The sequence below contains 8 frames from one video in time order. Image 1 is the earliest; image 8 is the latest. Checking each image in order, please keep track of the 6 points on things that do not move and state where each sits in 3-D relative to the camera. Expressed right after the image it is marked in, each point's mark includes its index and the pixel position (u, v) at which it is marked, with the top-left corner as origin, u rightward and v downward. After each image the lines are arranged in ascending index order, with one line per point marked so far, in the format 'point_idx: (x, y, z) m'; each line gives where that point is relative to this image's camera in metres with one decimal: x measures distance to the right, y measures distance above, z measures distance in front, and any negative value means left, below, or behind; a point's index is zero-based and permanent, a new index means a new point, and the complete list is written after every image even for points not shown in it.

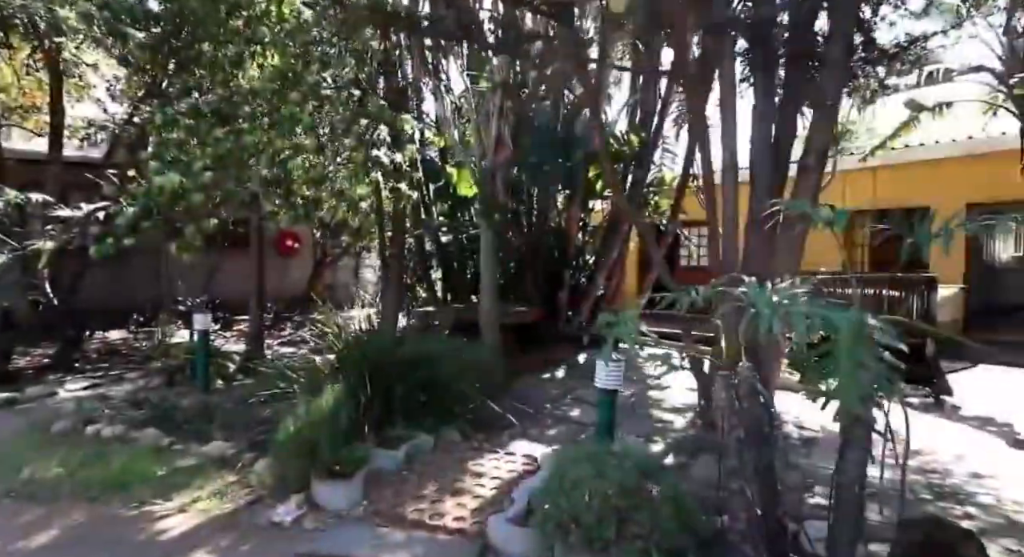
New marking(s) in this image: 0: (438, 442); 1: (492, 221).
0: (-0.4, -0.8, +3.0) m
1: (-0.1, +0.4, +4.5) m
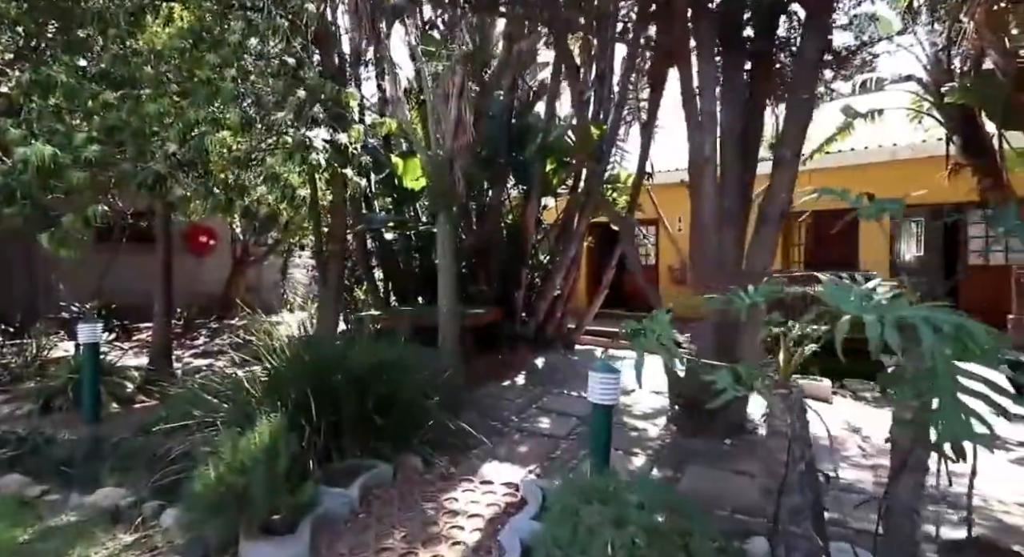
0: (-0.5, -0.8, +2.5) m
1: (-0.4, +0.4, +4.0) m
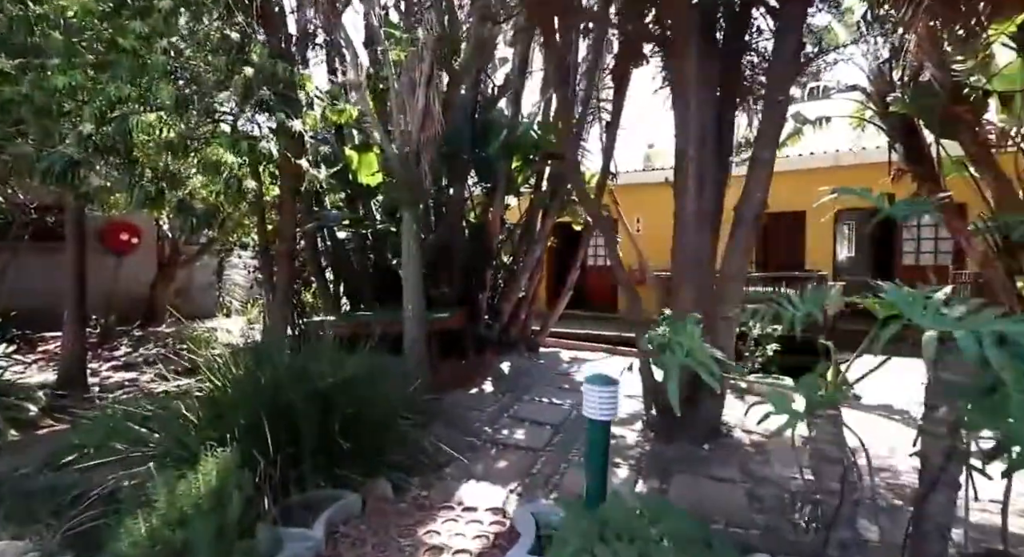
0: (-0.5, -0.8, +2.2) m
1: (-0.6, +0.4, +3.7) m
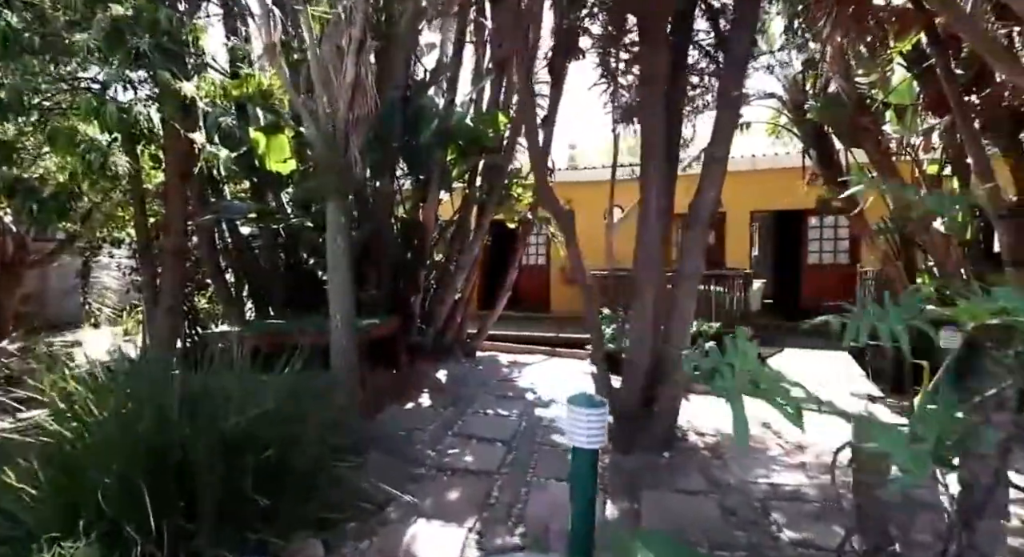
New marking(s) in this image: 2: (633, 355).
0: (-0.6, -0.8, +1.6) m
1: (-0.9, +0.4, +3.2) m
2: (+0.8, -0.5, +3.7) m
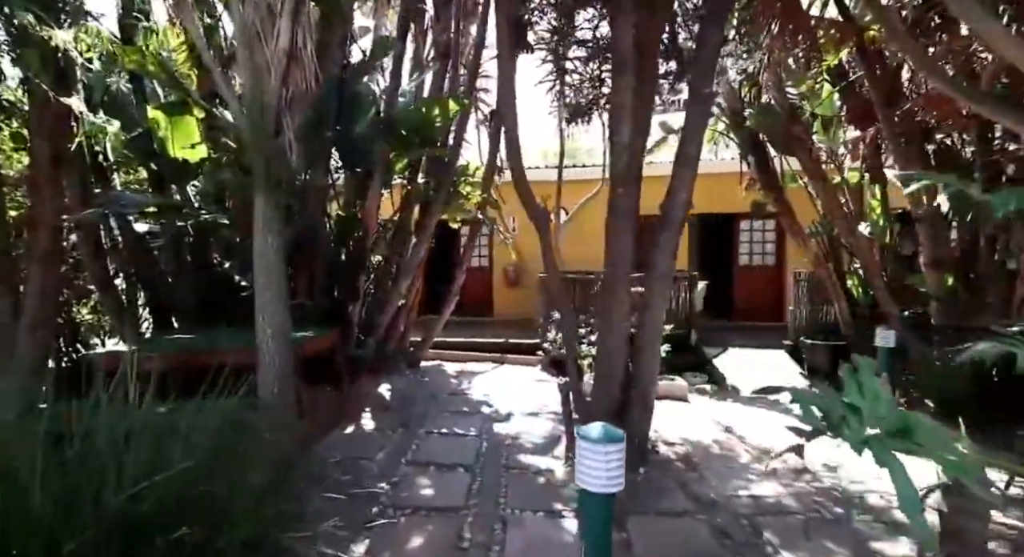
0: (-0.6, -0.8, +1.2) m
1: (-1.1, +0.4, +2.7) m
2: (+0.5, -0.5, +3.4) m
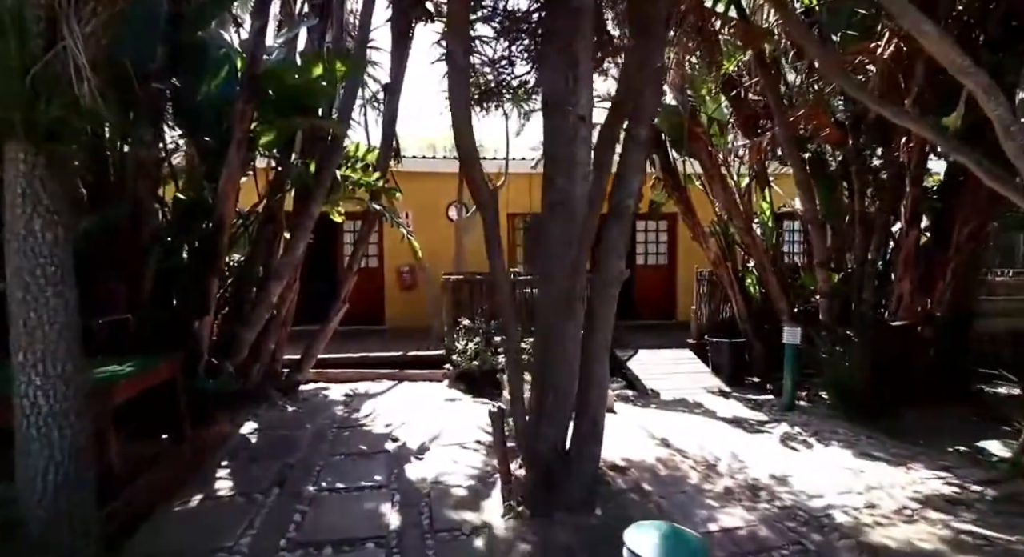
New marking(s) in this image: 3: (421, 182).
0: (-0.5, -0.8, +0.4) m
1: (-1.3, +0.4, +1.7) m
2: (+0.2, -0.5, +2.8) m
3: (-1.4, +1.5, +9.5) m
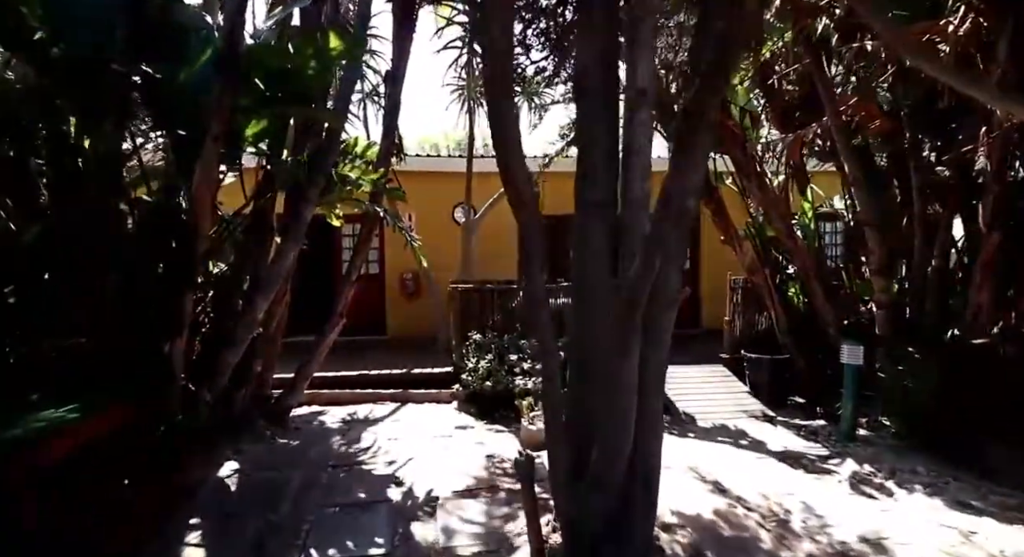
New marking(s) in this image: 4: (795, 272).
0: (-0.4, -0.9, -0.3) m
1: (-1.2, +0.3, +1.1) m
2: (+0.3, -0.6, +2.1) m
3: (-1.3, +1.4, +8.8) m
4: (+2.9, +0.1, +6.2) m
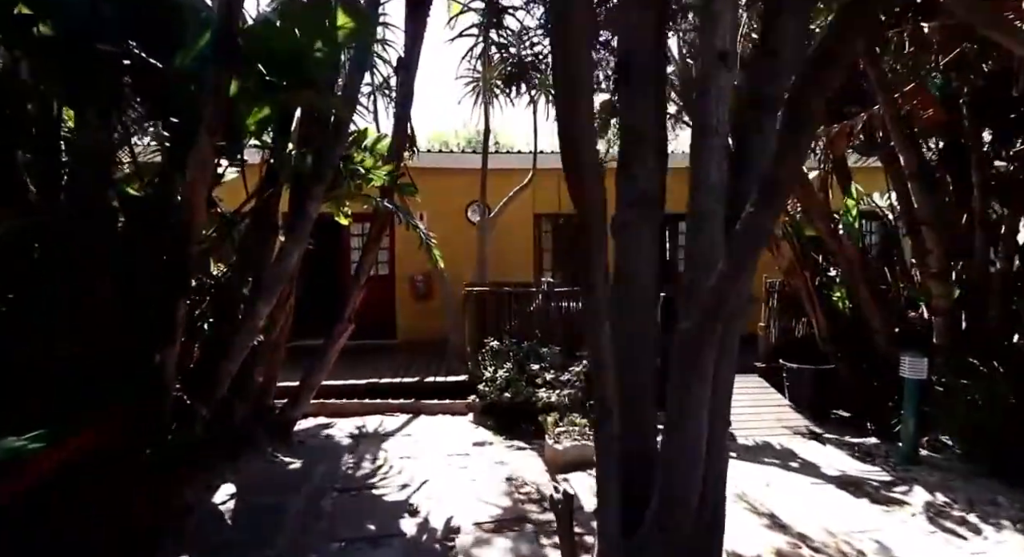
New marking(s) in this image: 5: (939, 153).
0: (-0.3, -0.9, -0.7) m
1: (-1.1, +0.3, +0.7) m
2: (+0.4, -0.6, +1.7) m
3: (-1.0, +1.4, +8.4) m
4: (+3.1, 0.0, +5.8) m
5: (+3.8, +1.1, +5.3) m
